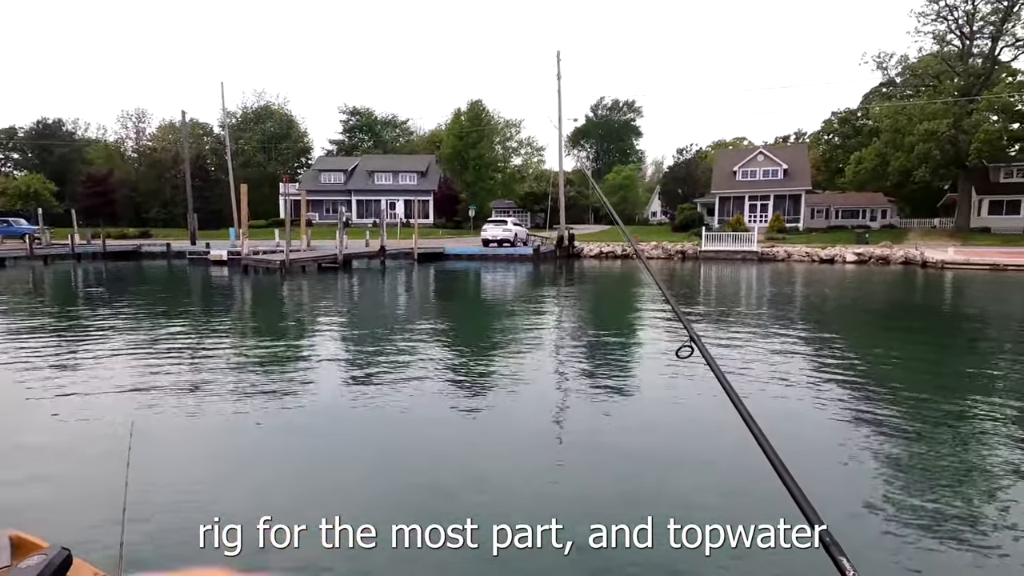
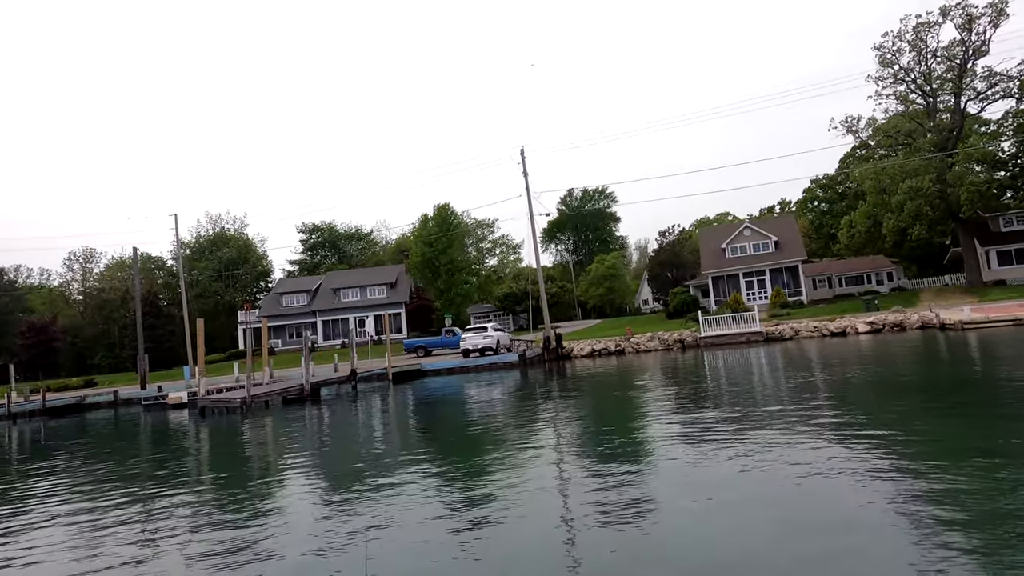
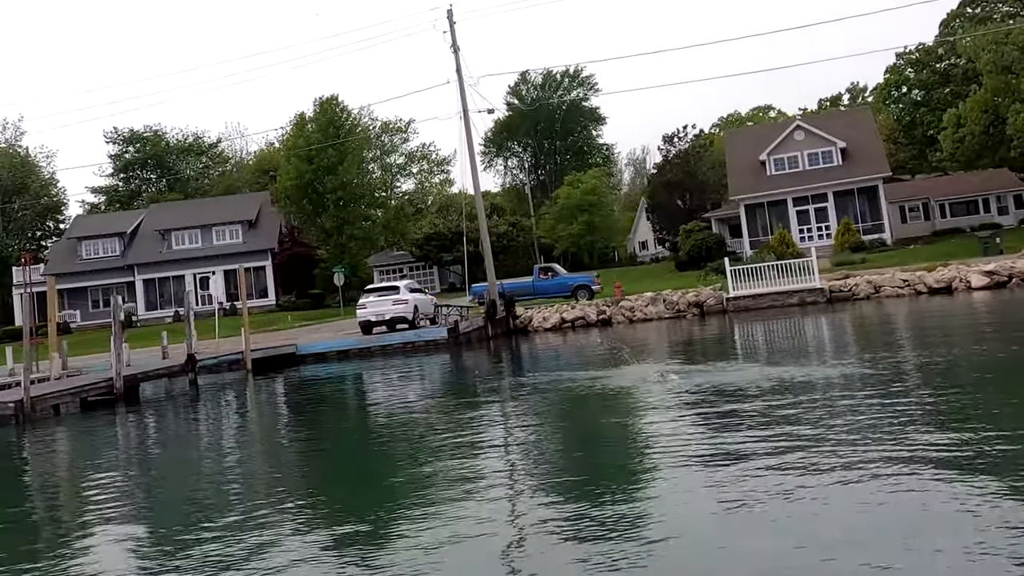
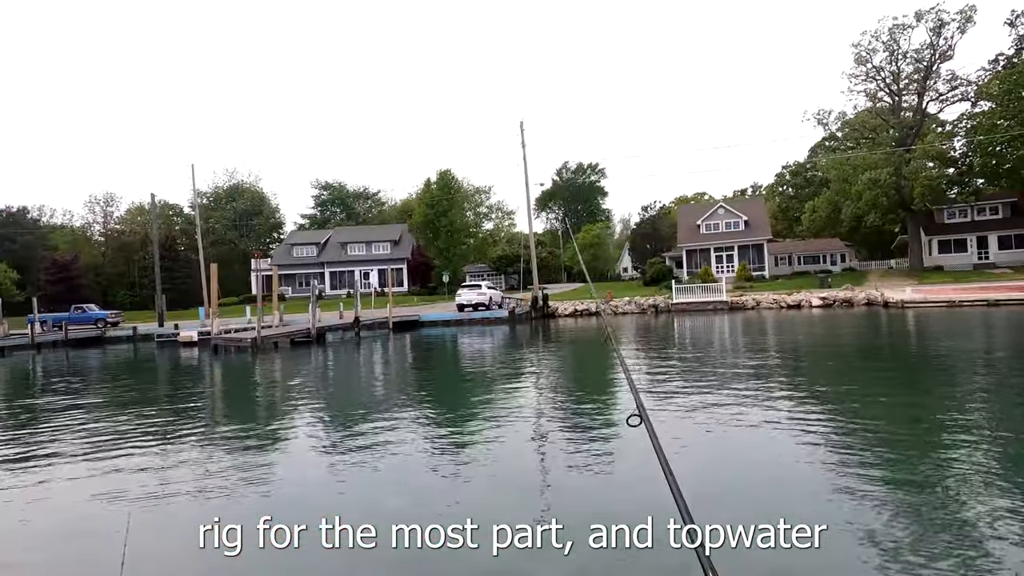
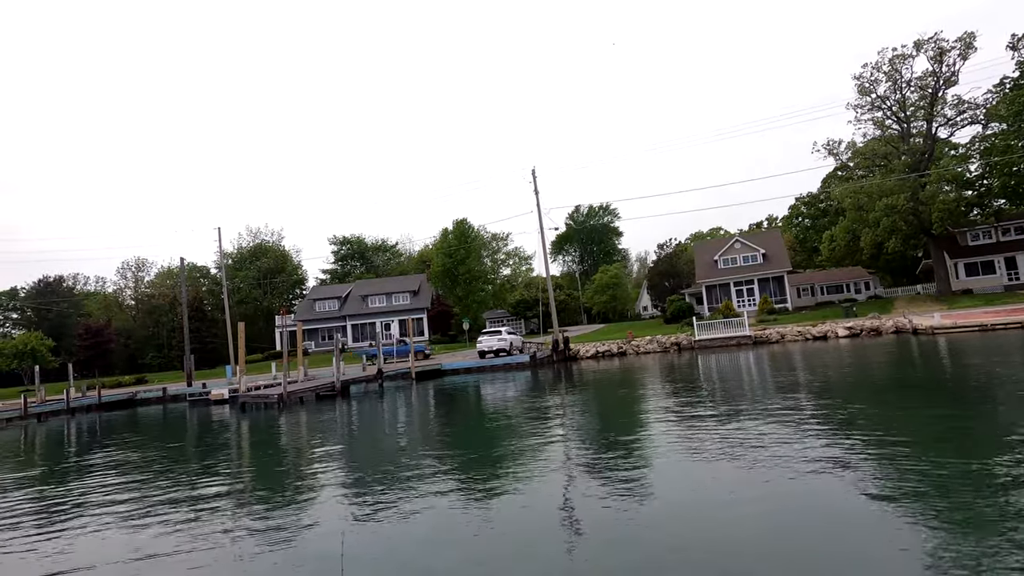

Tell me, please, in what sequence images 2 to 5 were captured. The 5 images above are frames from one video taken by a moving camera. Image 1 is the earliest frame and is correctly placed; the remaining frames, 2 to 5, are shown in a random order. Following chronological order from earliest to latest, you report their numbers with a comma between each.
4, 5, 2, 3
